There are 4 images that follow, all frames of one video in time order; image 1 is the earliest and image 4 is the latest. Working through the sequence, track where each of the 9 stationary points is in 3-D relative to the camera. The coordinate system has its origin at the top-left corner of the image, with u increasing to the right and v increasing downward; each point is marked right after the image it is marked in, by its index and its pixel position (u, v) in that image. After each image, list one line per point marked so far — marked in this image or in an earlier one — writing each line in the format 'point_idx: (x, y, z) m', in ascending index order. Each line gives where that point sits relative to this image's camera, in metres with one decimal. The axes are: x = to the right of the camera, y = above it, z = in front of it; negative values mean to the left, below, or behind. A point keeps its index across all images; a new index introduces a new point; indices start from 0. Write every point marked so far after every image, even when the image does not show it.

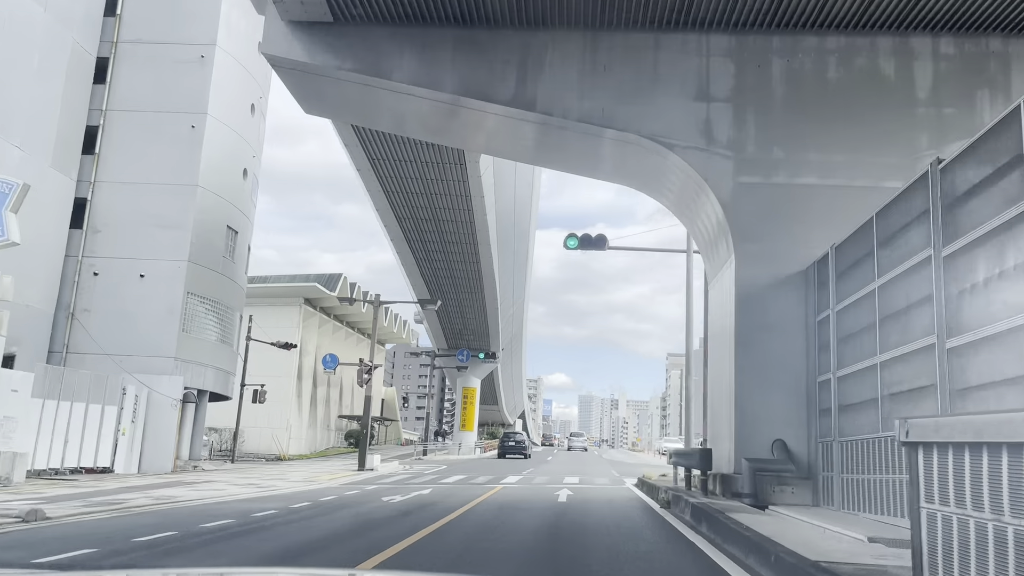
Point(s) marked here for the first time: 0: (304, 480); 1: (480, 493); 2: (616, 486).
0: (-5.1, -4.7, +19.4) m
1: (-0.7, -4.4, +16.9) m
2: (+2.4, -4.6, +18.3) m
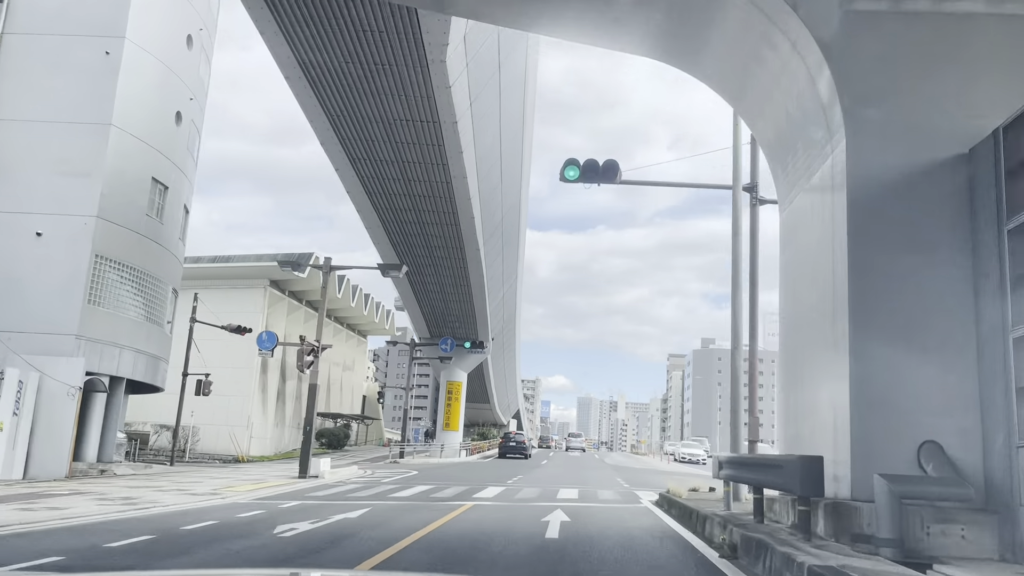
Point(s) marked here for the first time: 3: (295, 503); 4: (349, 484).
0: (-5.6, -3.8, +14.4) m
1: (-1.1, -3.5, +12.0) m
2: (+2.0, -3.7, +13.3) m
3: (-3.6, -3.6, +13.1) m
4: (-3.9, -4.7, +18.6) m
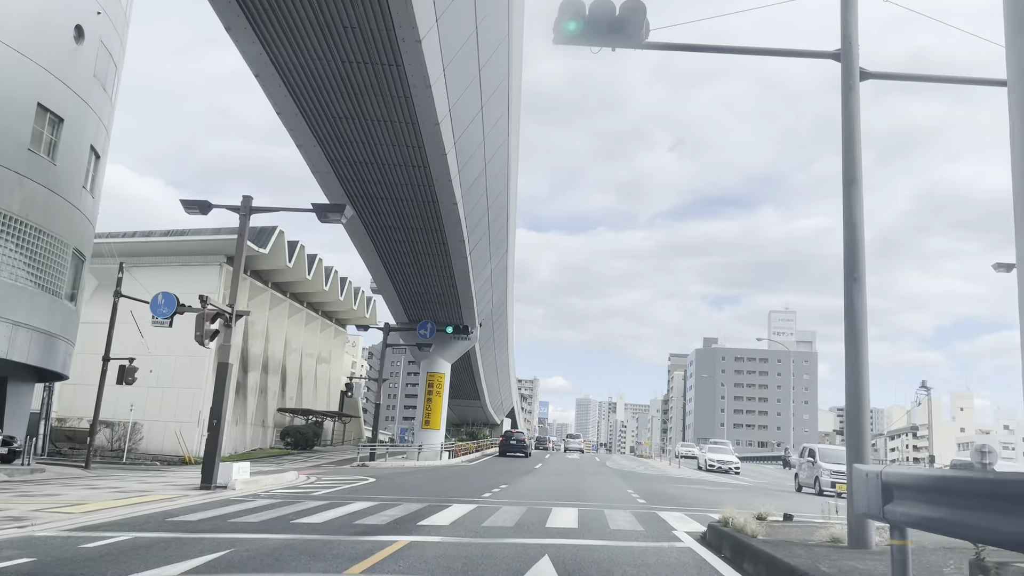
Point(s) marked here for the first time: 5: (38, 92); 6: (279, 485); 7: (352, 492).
0: (-6.0, -2.8, +9.5) m
1: (-1.5, -2.5, +7.1) m
2: (+1.6, -2.7, +8.4) m
3: (-4.0, -2.6, +8.3) m
4: (-4.3, -3.7, +13.7) m
5: (-11.0, +4.5, +18.1) m
6: (-4.7, -4.0, +15.7) m
7: (-3.1, -3.9, +15.1) m
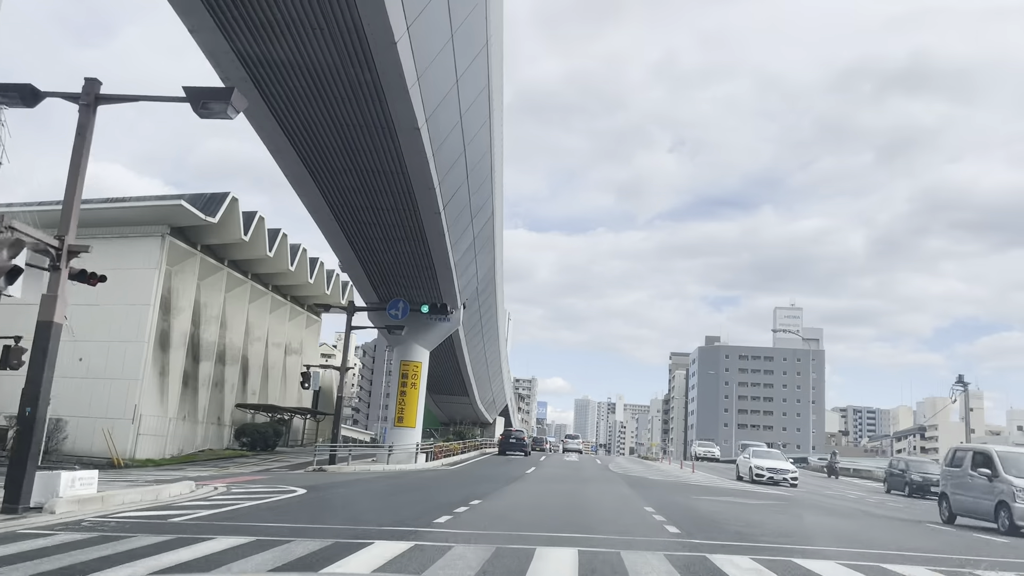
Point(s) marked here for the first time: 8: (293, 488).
0: (-6.4, -1.8, +4.7) m
1: (-1.9, -1.5, +2.3) m
2: (+1.2, -1.8, +3.6) m
3: (-4.4, -1.6, +3.4) m
4: (-4.7, -2.7, +8.9) m
5: (-11.4, +5.5, +13.3) m
6: (-5.1, -3.0, +10.9) m
7: (-3.5, -3.0, +10.3) m
8: (-4.4, -4.1, +16.0) m
